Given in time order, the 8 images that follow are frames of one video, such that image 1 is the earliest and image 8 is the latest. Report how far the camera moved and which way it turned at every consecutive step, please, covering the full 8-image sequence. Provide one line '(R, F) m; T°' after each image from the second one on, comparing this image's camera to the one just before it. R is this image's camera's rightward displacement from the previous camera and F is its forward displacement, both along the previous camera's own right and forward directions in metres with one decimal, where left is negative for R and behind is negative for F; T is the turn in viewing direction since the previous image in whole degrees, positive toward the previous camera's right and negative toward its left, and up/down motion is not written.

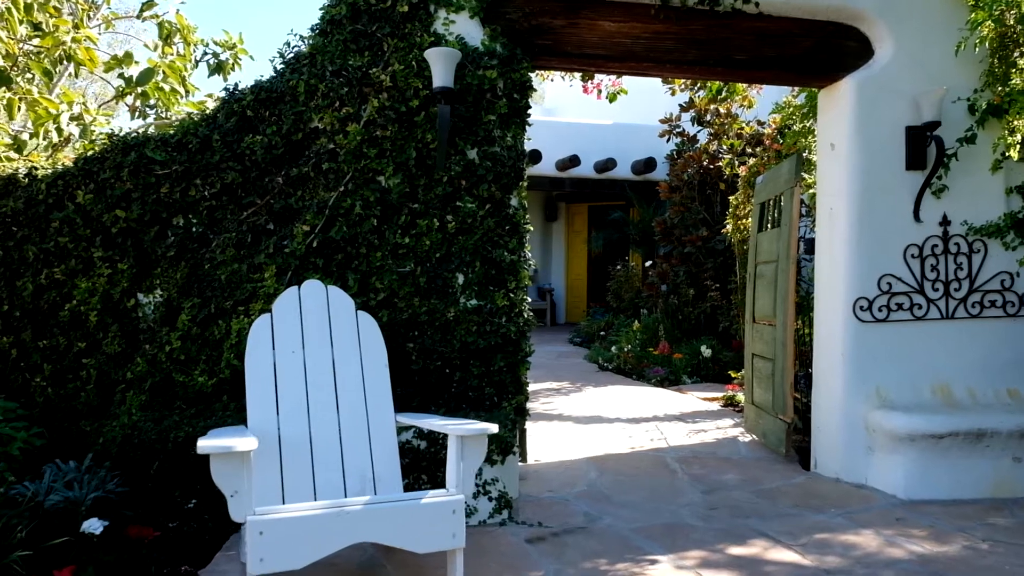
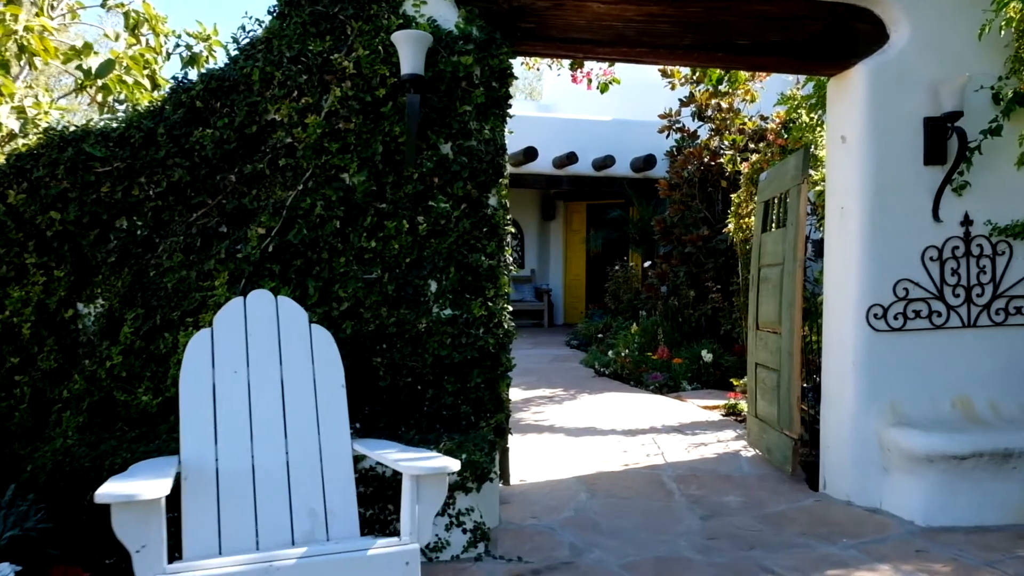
(+0.1, +0.3) m; 0°
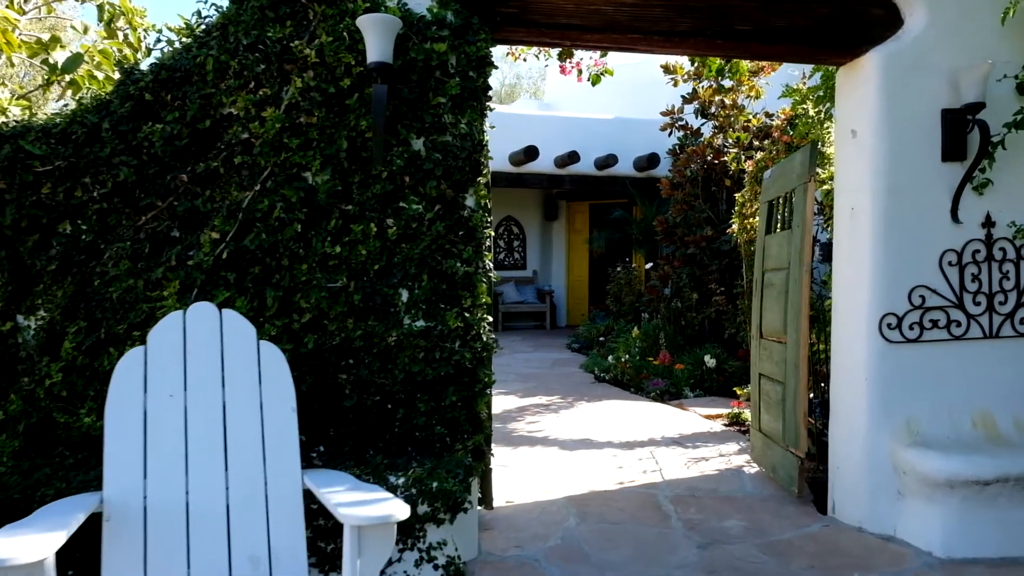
(+0.1, +0.3) m; 0°
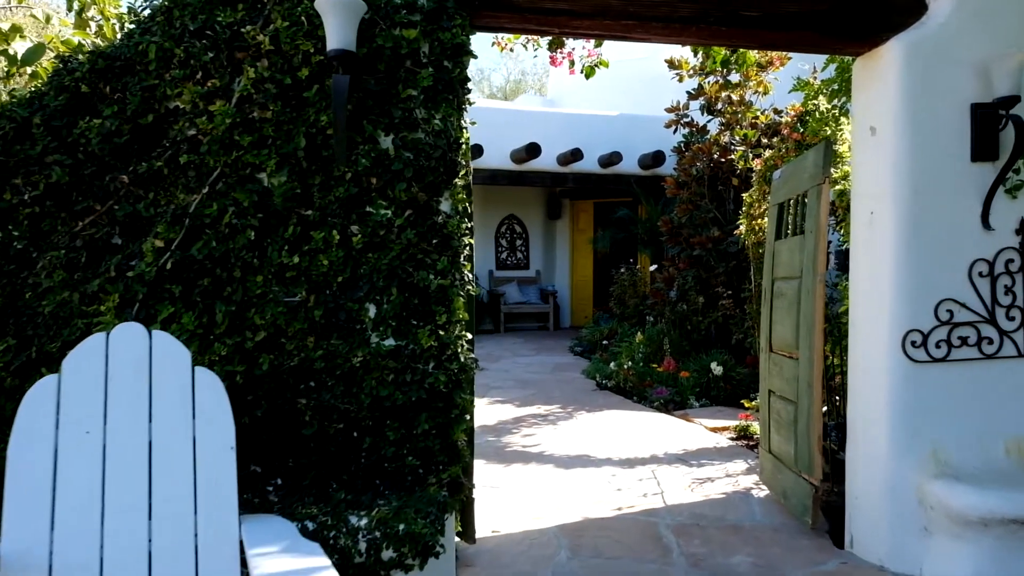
(+0.1, +0.3) m; 0°
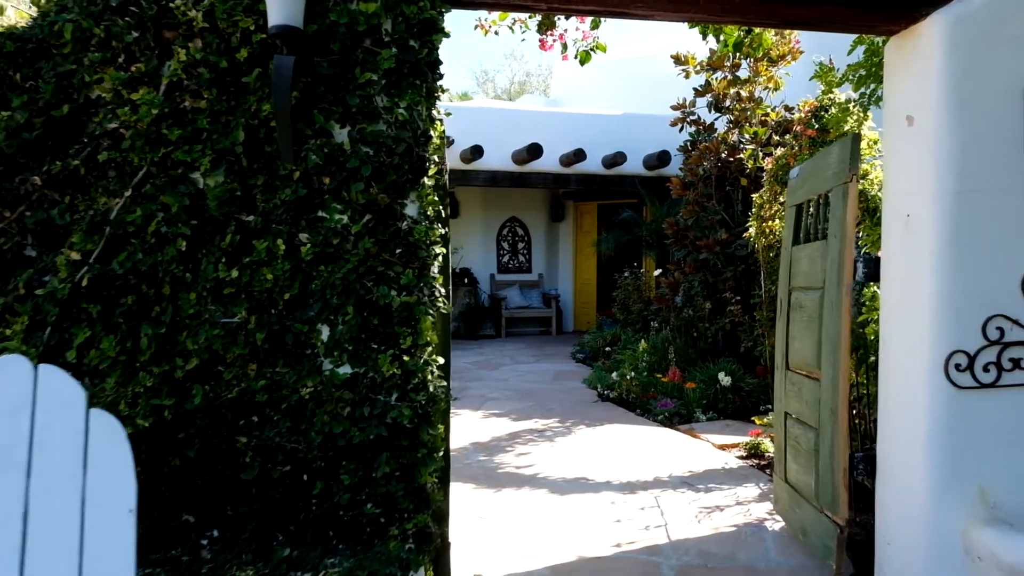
(+0.1, +0.4) m; 0°
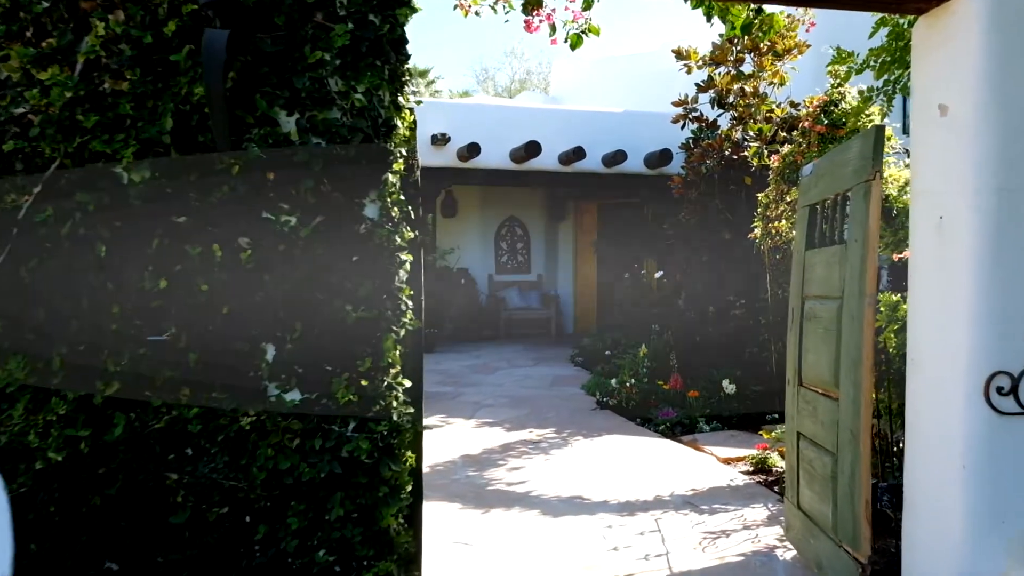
(+0.1, +0.3) m; 0°
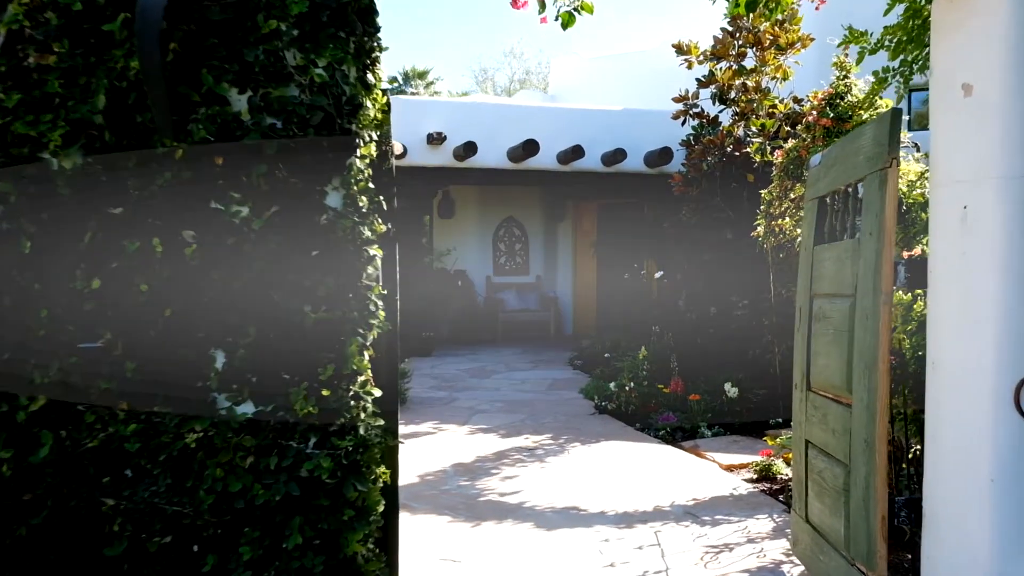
(0.0, +0.2) m; 0°
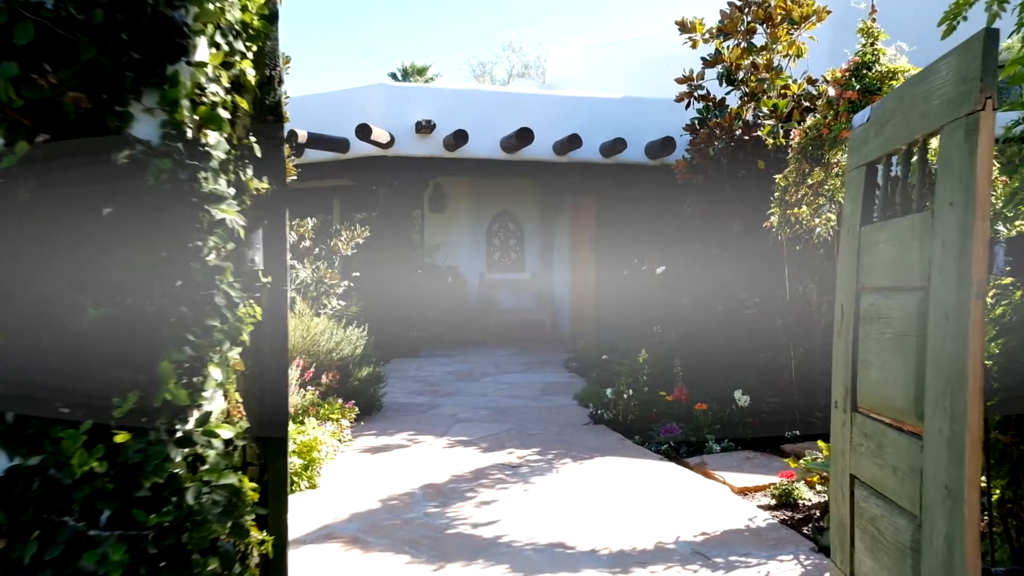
(+0.1, +0.6) m; 0°
